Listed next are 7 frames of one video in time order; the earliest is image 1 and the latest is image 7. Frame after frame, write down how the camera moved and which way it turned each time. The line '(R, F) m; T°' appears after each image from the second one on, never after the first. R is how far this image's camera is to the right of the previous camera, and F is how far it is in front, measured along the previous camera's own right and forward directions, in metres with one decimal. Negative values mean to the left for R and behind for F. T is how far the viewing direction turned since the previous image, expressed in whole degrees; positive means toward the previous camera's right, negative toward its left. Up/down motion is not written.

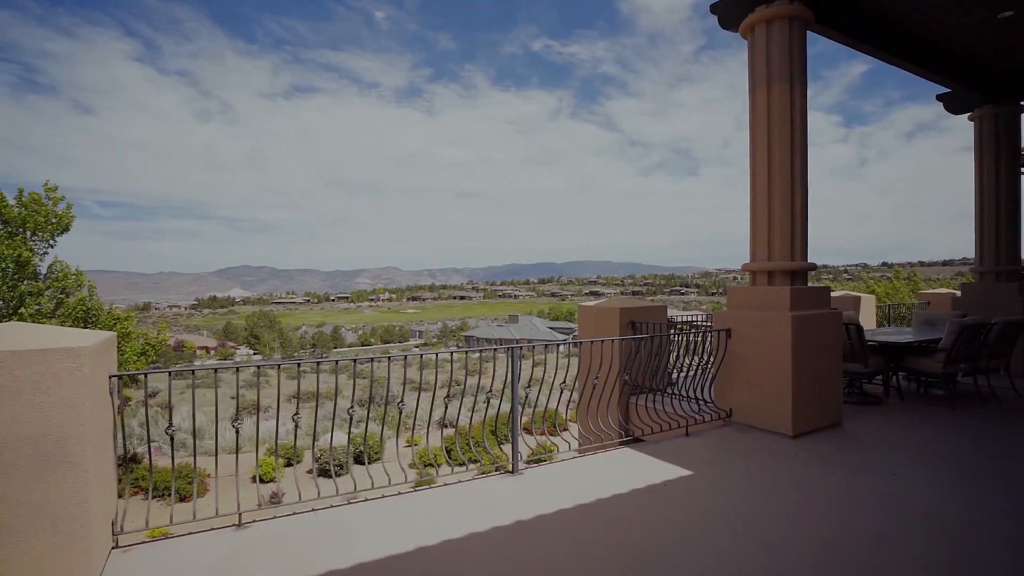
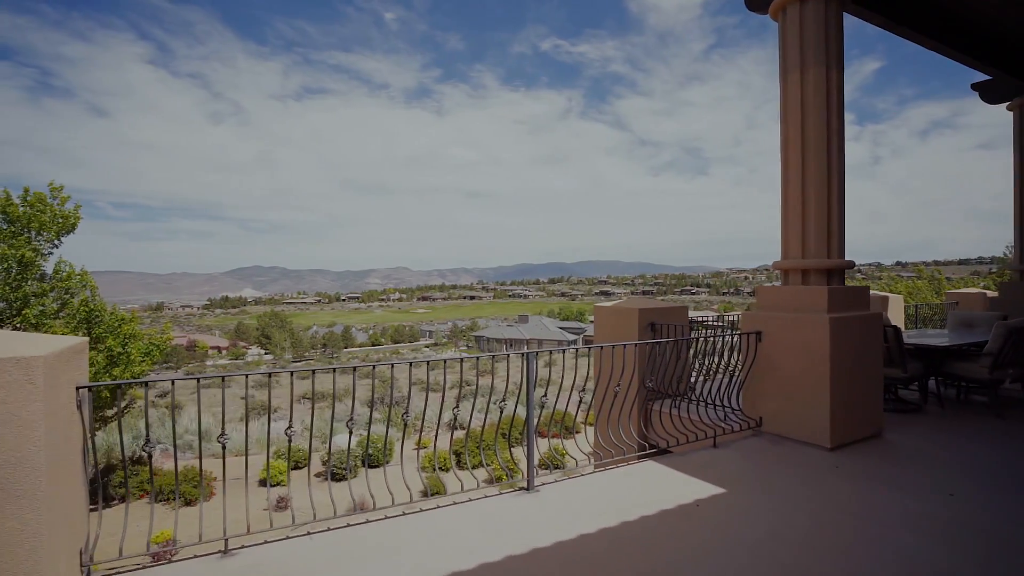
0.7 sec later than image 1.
(0.0, +0.2) m; -1°
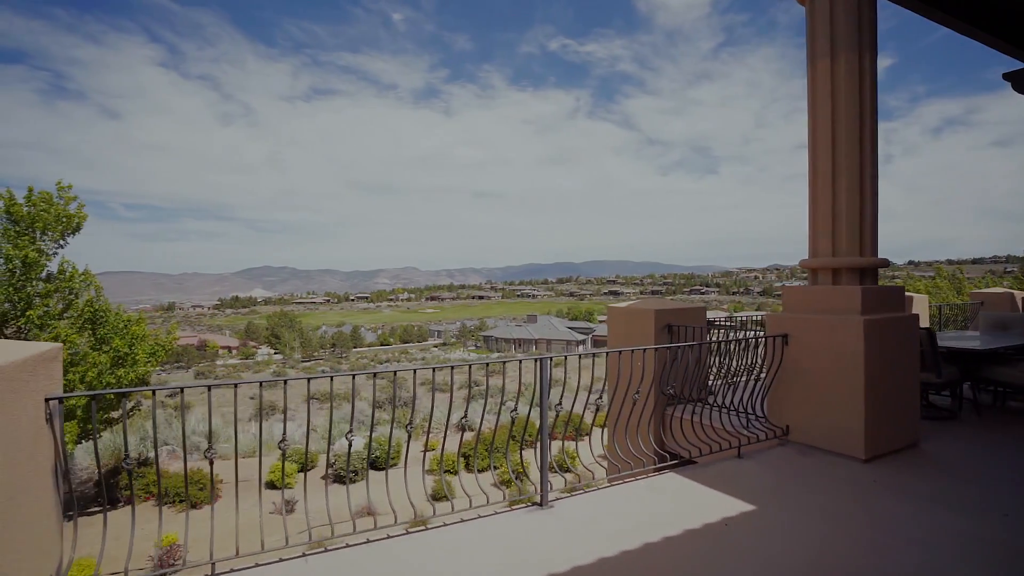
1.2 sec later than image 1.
(0.0, +0.2) m; -1°
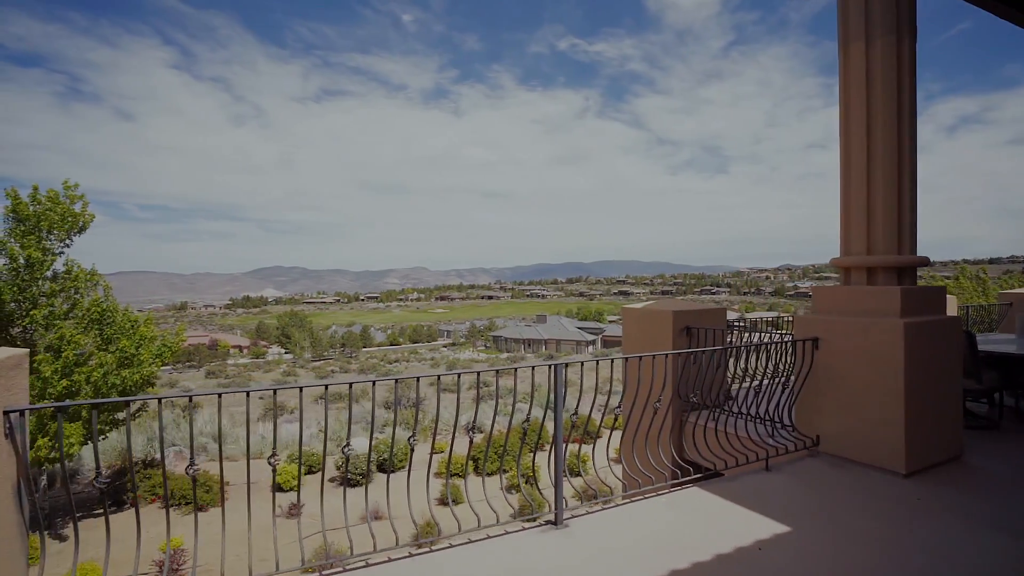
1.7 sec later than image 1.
(0.0, +0.2) m; -1°
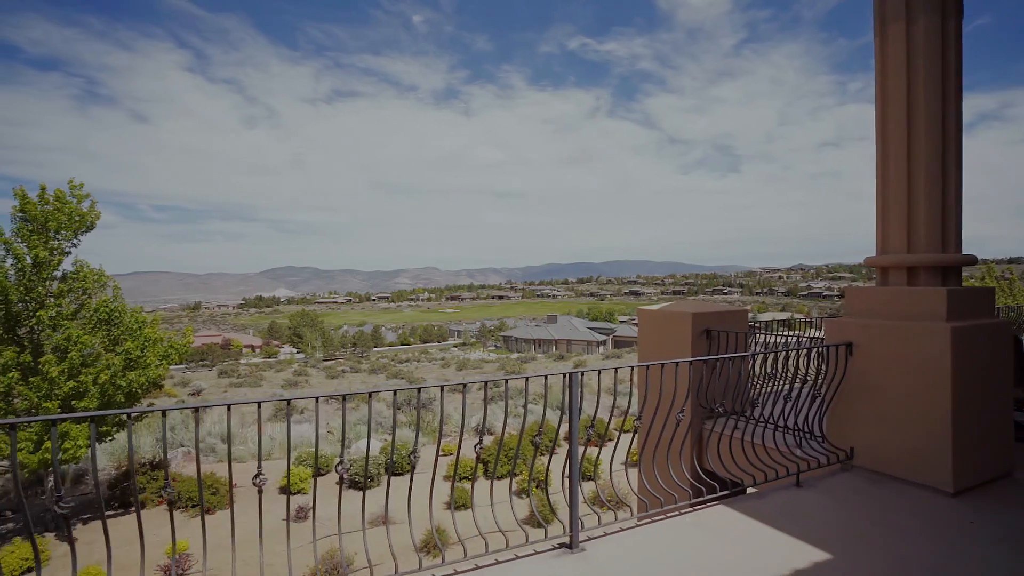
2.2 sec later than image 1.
(0.0, +0.2) m; -1°
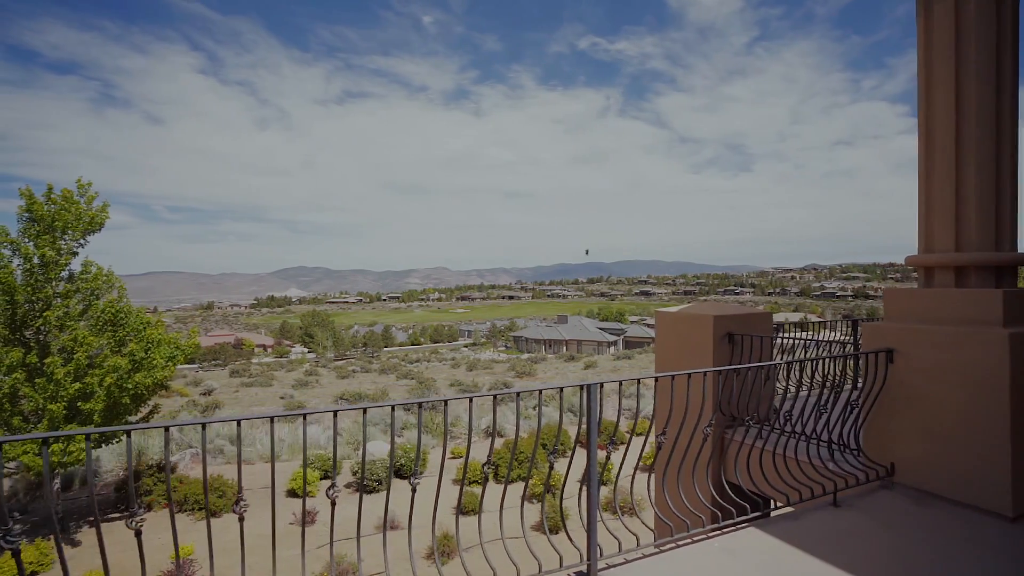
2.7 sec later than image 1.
(0.0, +0.2) m; -1°
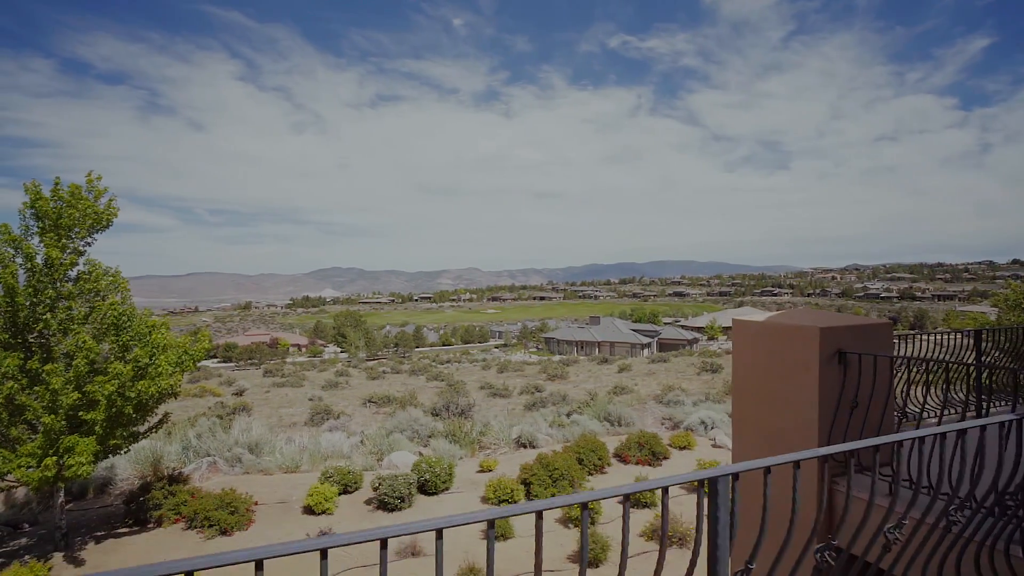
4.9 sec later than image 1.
(-0.1, +0.8) m; -4°
